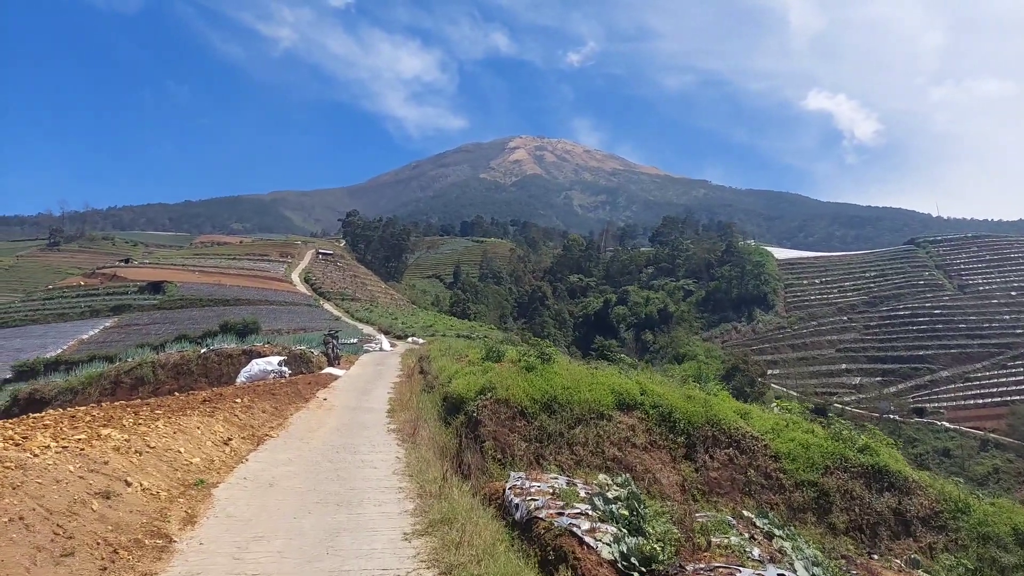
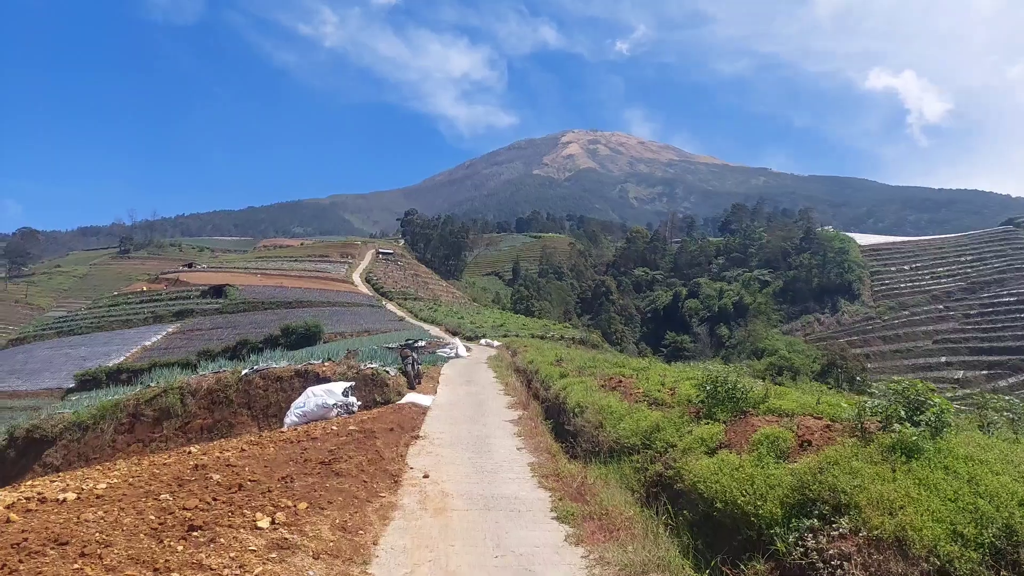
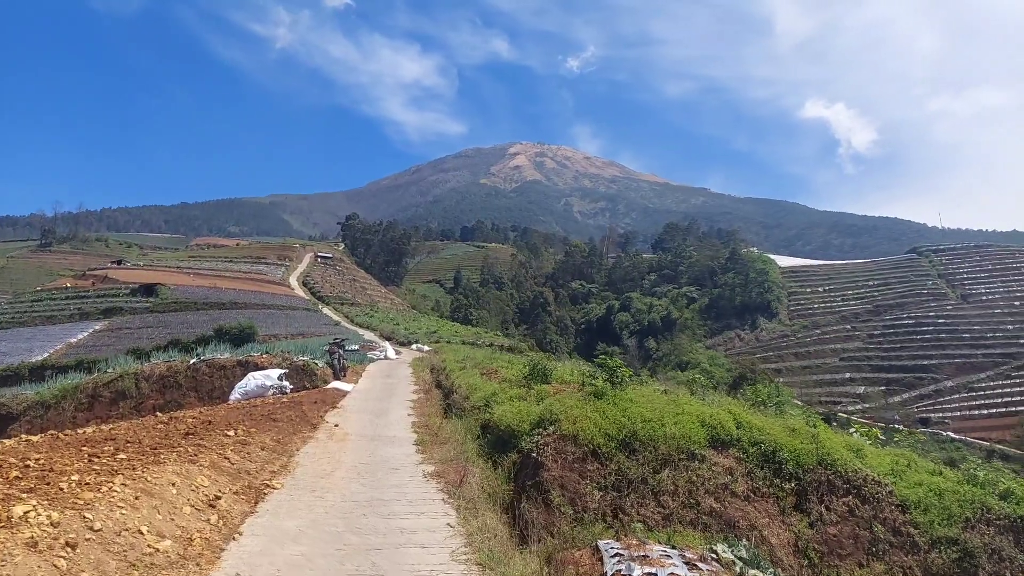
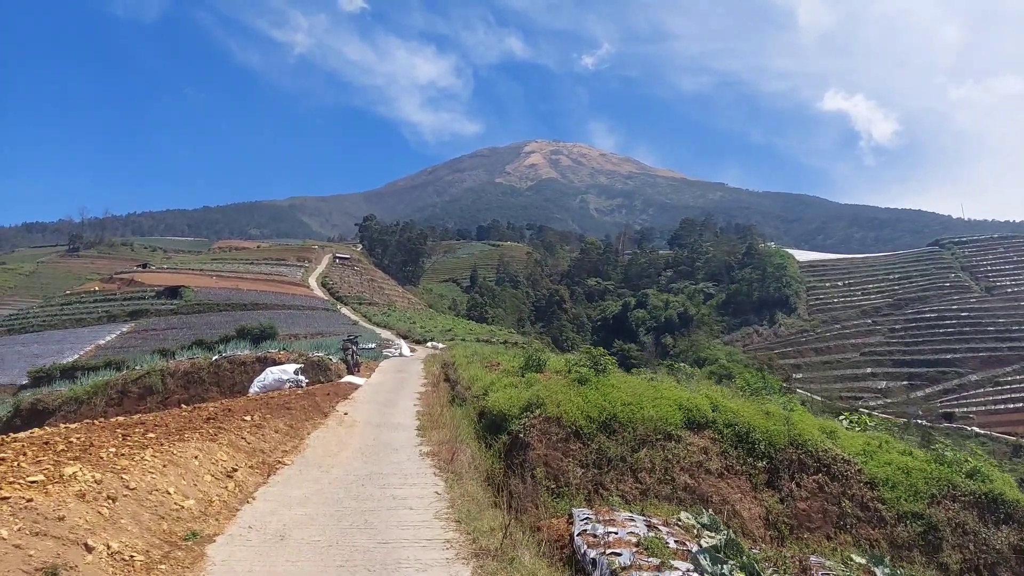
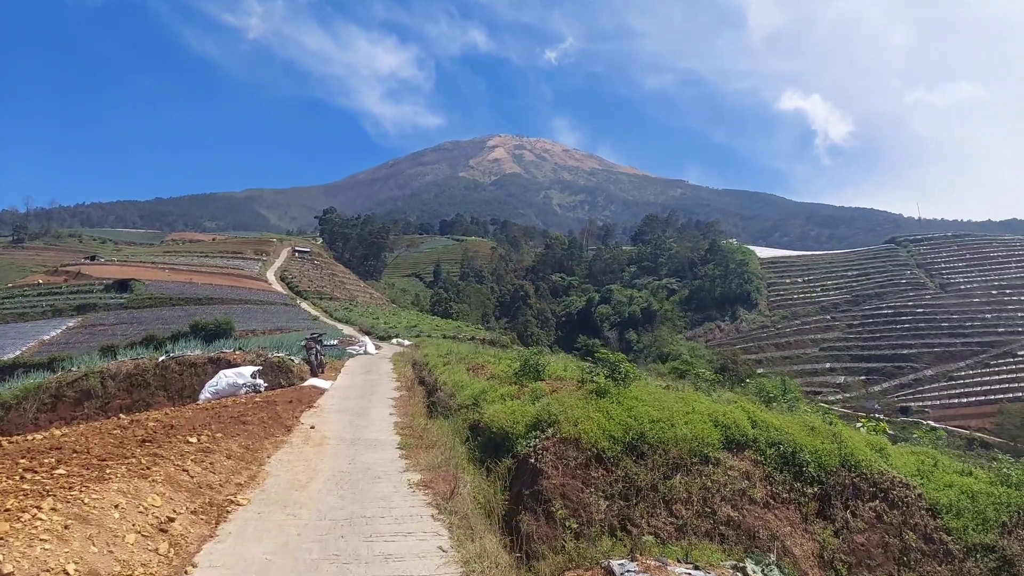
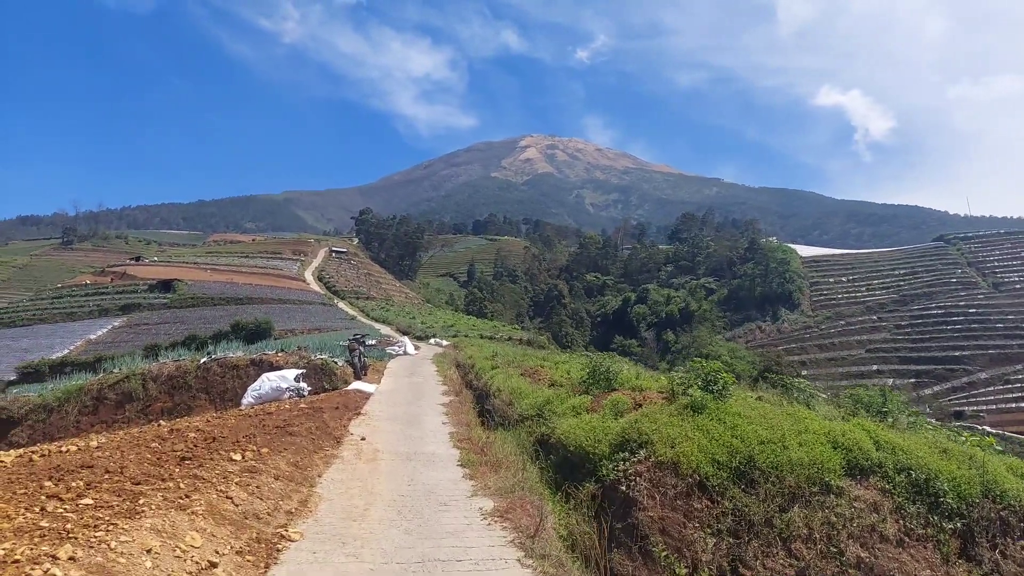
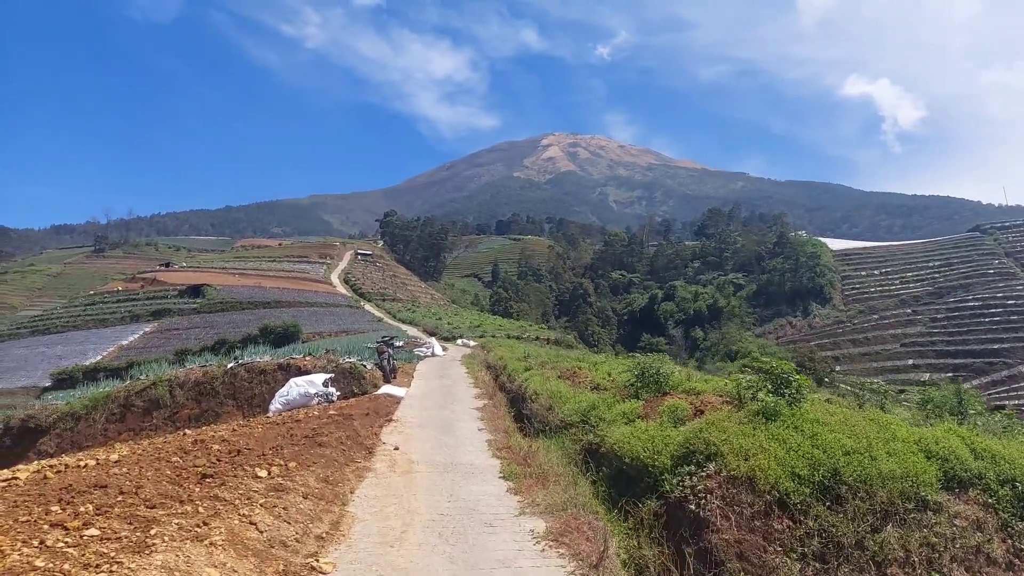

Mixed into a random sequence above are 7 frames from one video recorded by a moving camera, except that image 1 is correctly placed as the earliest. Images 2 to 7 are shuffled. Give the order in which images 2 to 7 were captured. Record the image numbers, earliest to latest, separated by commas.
4, 3, 5, 6, 7, 2
